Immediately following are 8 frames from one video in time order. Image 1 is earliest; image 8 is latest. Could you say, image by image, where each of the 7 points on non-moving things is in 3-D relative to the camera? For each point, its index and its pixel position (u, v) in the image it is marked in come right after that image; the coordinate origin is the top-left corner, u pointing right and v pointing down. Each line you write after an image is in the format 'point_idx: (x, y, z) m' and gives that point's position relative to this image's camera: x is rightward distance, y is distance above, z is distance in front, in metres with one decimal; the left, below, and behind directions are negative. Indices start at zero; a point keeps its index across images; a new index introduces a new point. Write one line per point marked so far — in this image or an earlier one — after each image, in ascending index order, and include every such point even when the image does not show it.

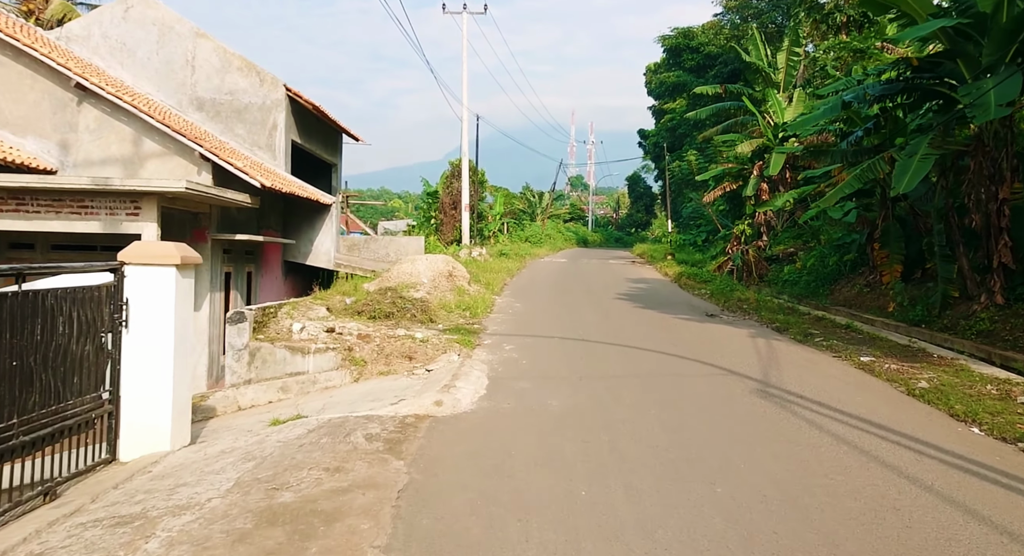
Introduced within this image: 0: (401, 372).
0: (-1.2, -1.0, +8.3) m
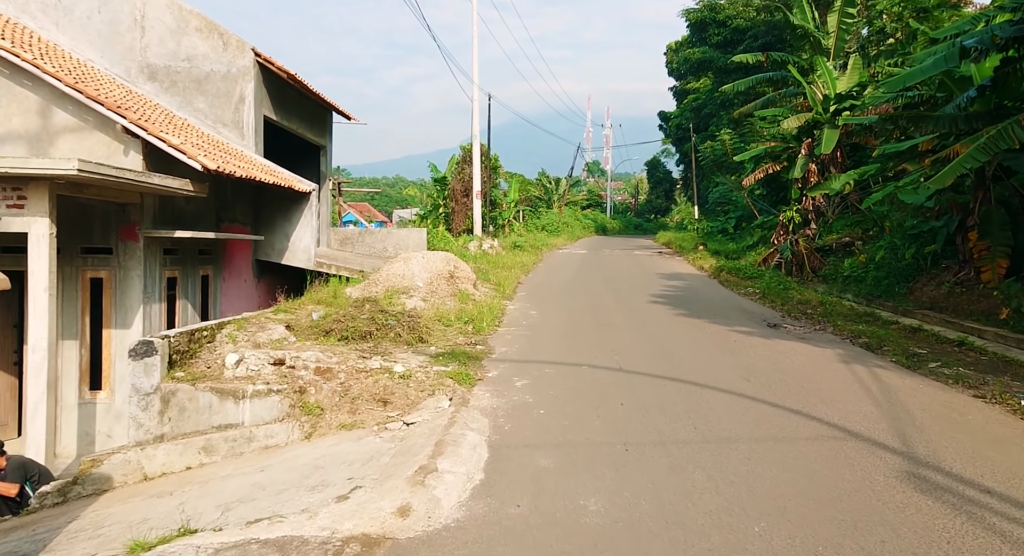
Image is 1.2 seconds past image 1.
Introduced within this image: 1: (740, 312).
0: (-1.1, -1.1, +5.9) m
1: (+3.5, -0.5, +11.7) m
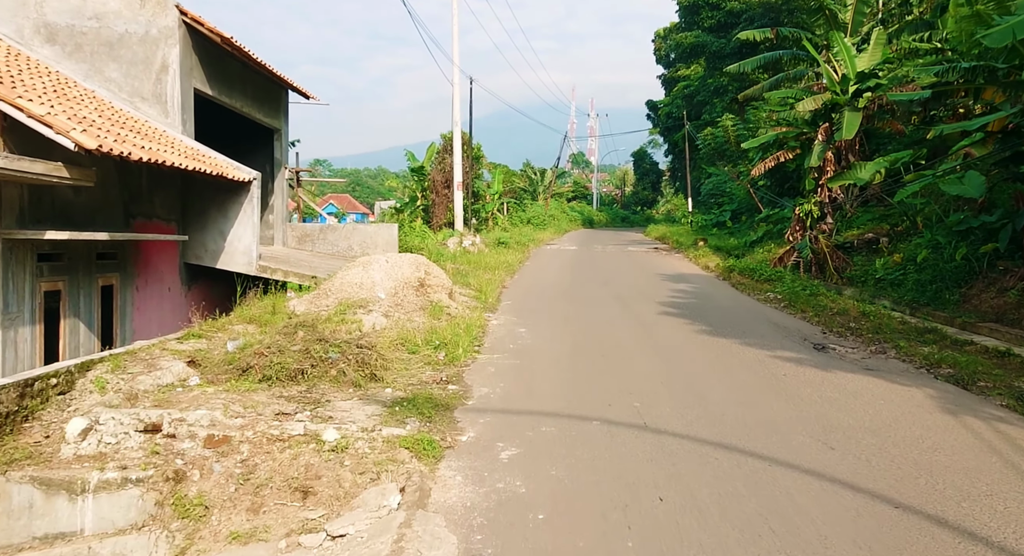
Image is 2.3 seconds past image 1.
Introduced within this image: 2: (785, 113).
0: (-1.2, -1.3, +3.8) m
1: (+3.3, -0.6, +9.6) m
2: (+6.9, +4.2, +19.2) m
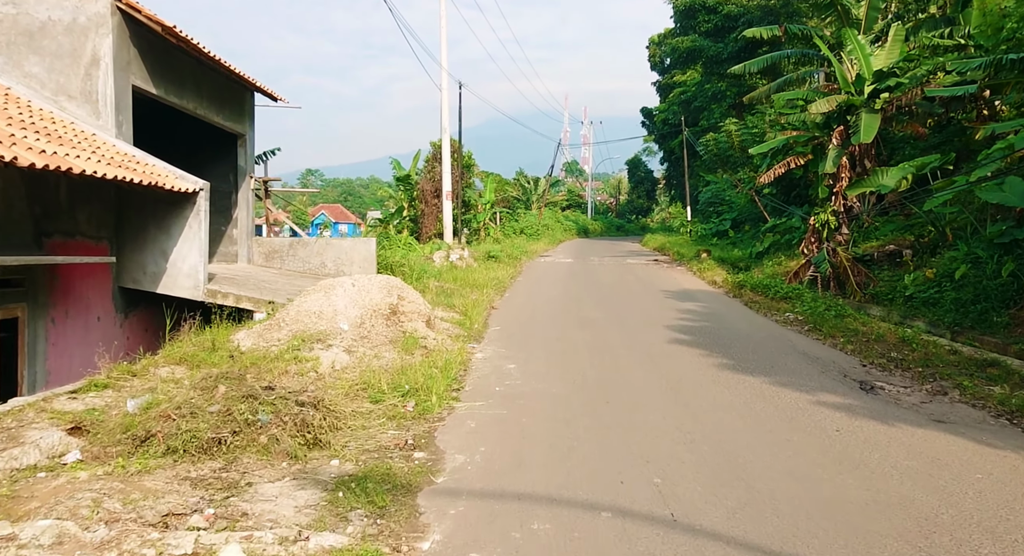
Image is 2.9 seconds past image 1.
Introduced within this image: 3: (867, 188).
0: (-1.3, -1.5, +2.4) m
1: (+3.2, -0.9, +8.2) m
2: (+6.7, +3.8, +17.9) m
3: (+6.7, +1.7, +14.4) m
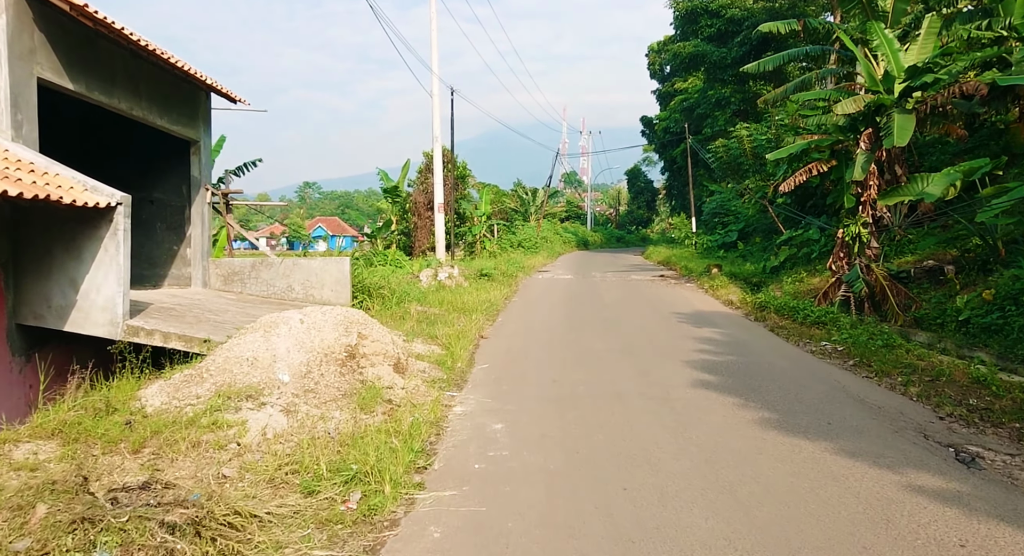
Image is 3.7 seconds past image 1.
0: (-1.4, -1.7, +0.7) m
1: (+3.0, -1.2, +6.6) m
2: (+6.5, +3.4, +16.3) m
3: (+6.6, +1.4, +12.7) m
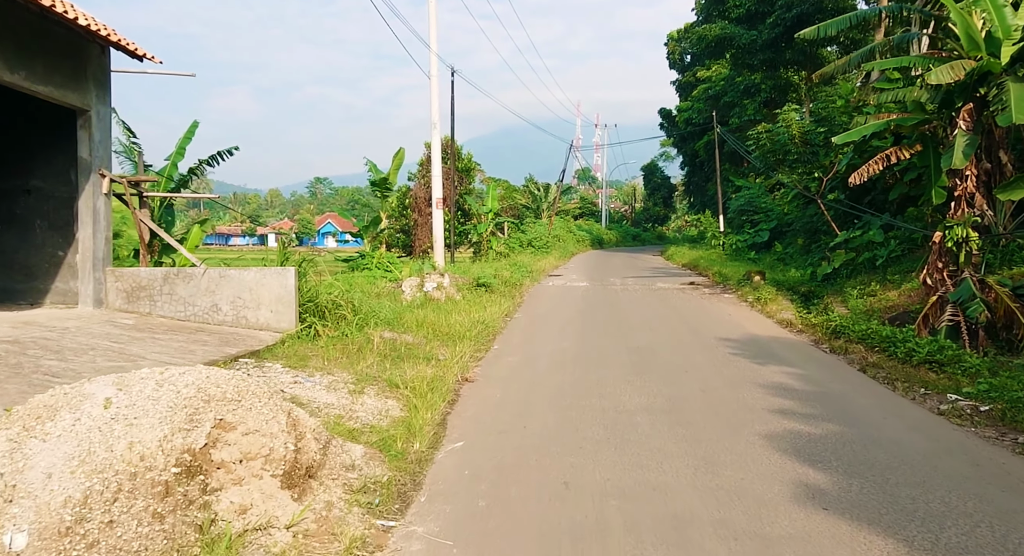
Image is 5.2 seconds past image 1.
0: (-1.6, -2.0, -2.4) m
1: (+2.9, -1.4, +3.4) m
2: (+6.6, +3.2, +13.1) m
3: (+6.6, +1.1, +9.5) m
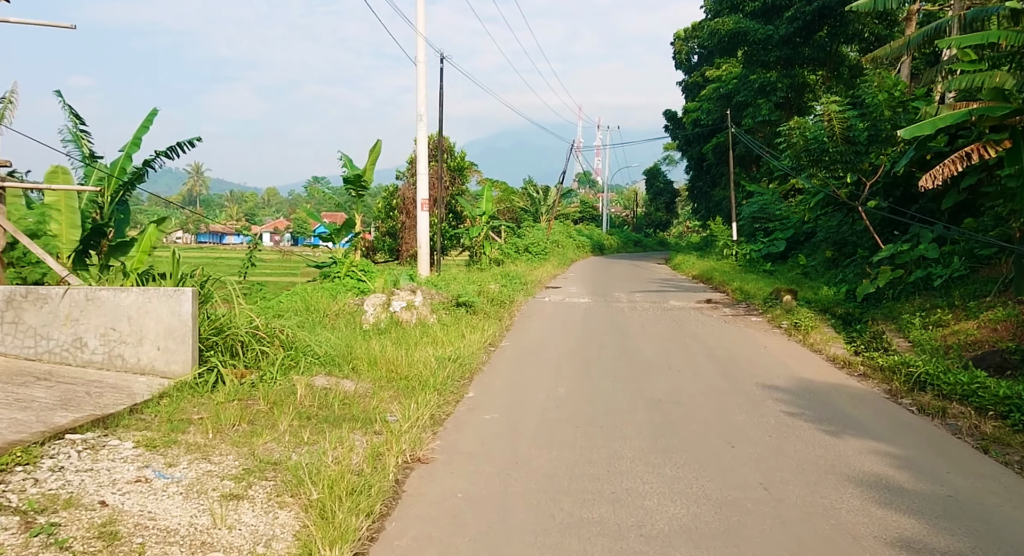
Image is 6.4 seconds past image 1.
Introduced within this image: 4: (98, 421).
0: (-1.8, -2.2, -4.9) m
1: (+2.7, -1.7, +0.8) m
2: (+6.4, +2.8, +10.6) m
3: (+6.4, +0.8, +7.0) m
4: (-2.9, -1.0, +5.3) m
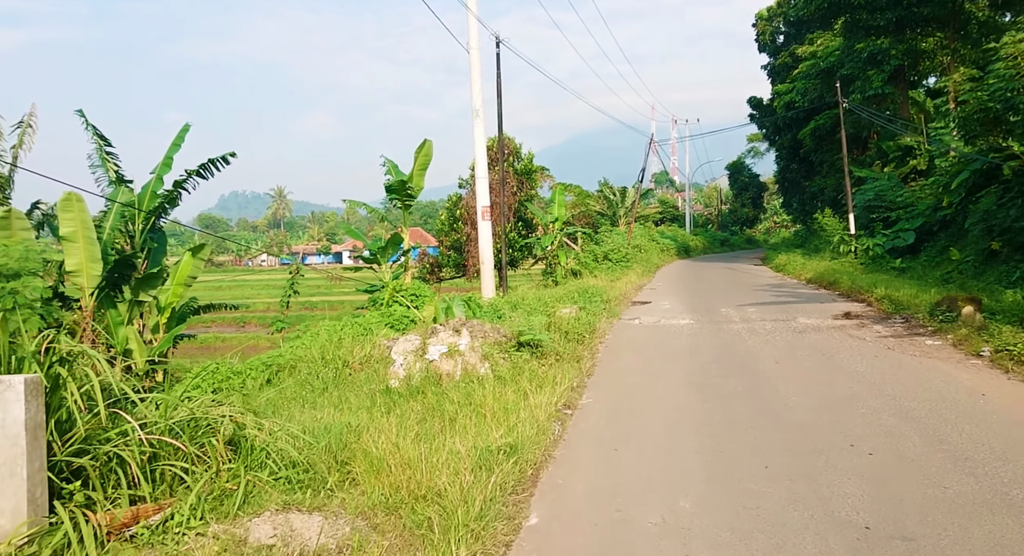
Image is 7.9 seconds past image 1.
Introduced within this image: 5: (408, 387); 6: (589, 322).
0: (-2.6, -2.5, -8.0) m
1: (+2.5, -1.8, -2.7) m
2: (+7.0, +2.8, +6.6) m
3: (+6.7, +0.8, +3.0) m
4: (-2.6, -1.4, +2.3) m
5: (-1.0, -0.9, +7.4) m
6: (+1.2, -0.7, +11.9) m
